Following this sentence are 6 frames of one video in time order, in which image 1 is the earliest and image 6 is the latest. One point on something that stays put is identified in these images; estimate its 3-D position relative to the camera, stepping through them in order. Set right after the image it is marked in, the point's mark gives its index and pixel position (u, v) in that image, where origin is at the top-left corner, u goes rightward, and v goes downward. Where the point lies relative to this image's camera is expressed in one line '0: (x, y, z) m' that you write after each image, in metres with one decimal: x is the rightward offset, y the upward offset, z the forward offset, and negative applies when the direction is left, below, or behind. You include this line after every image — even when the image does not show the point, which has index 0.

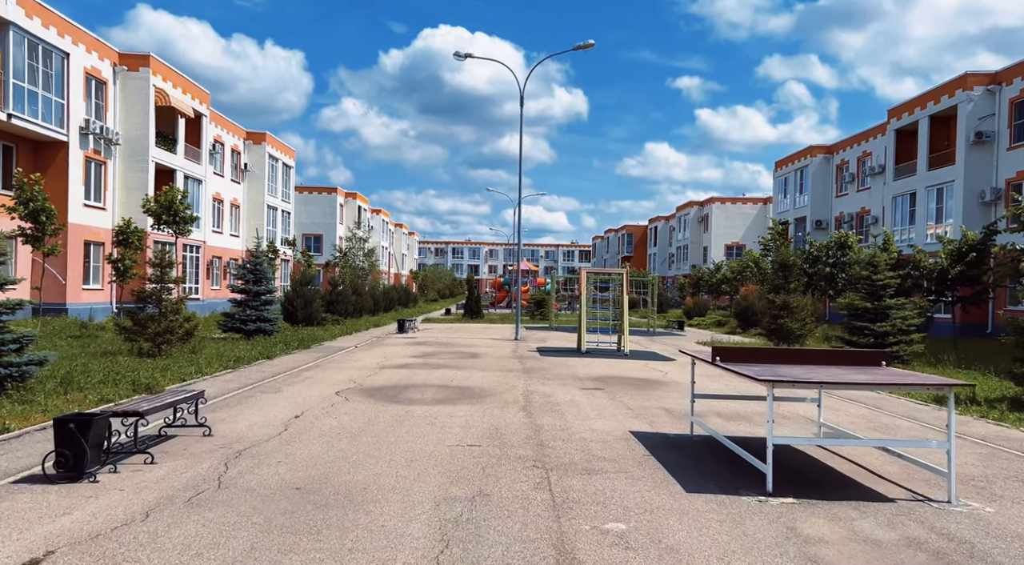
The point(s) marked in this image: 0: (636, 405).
0: (+1.8, -1.8, +10.0) m
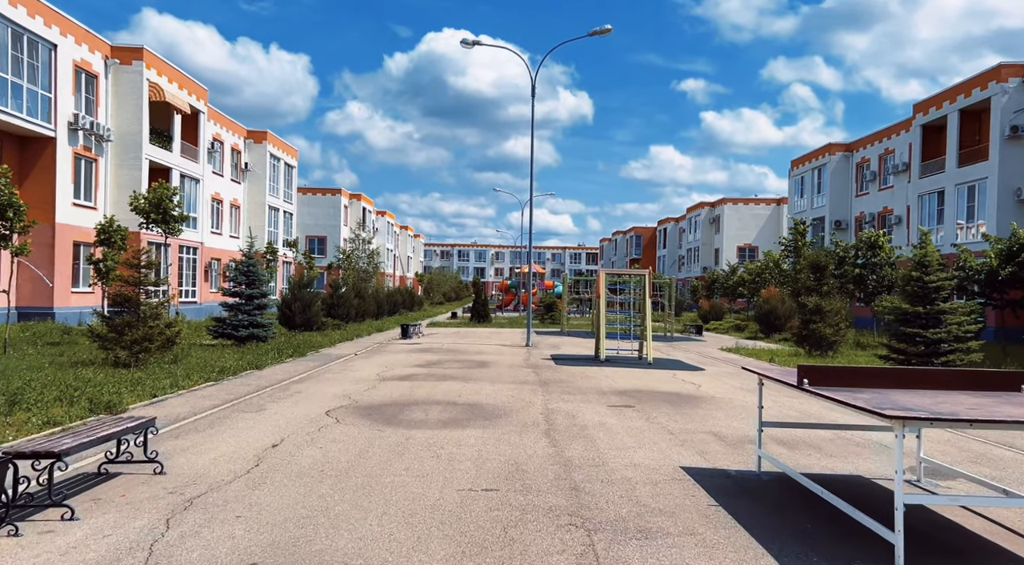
0: (+2.1, -1.8, +8.5) m
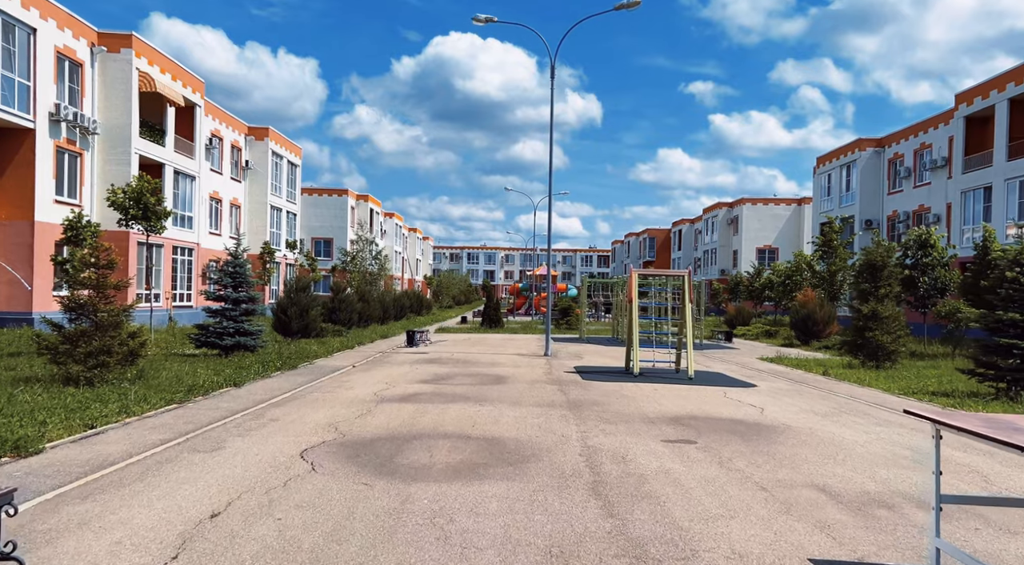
0: (+2.4, -1.8, +6.3) m
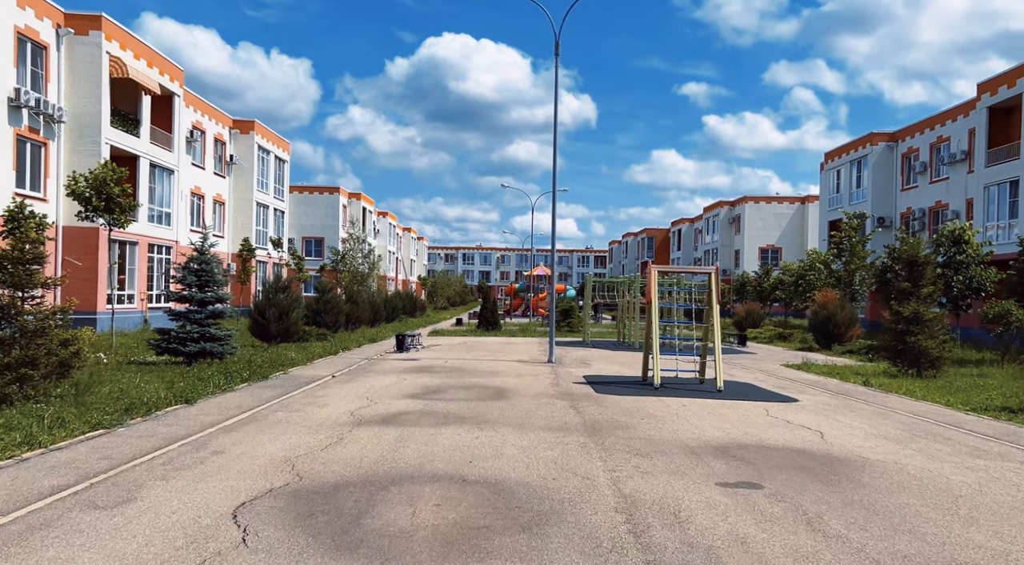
0: (+2.5, -1.8, +4.4) m
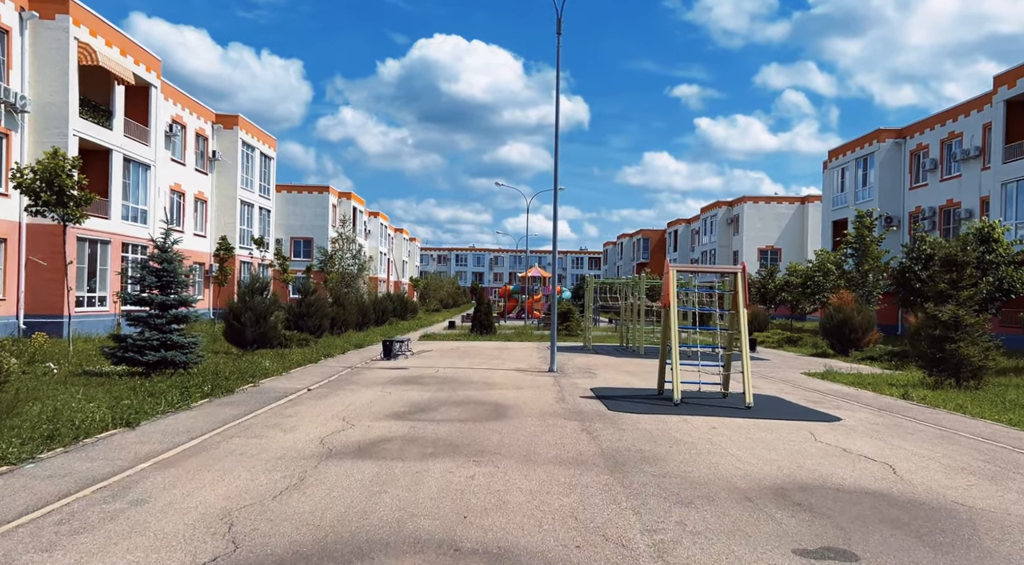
0: (+2.6, -1.8, +2.9) m
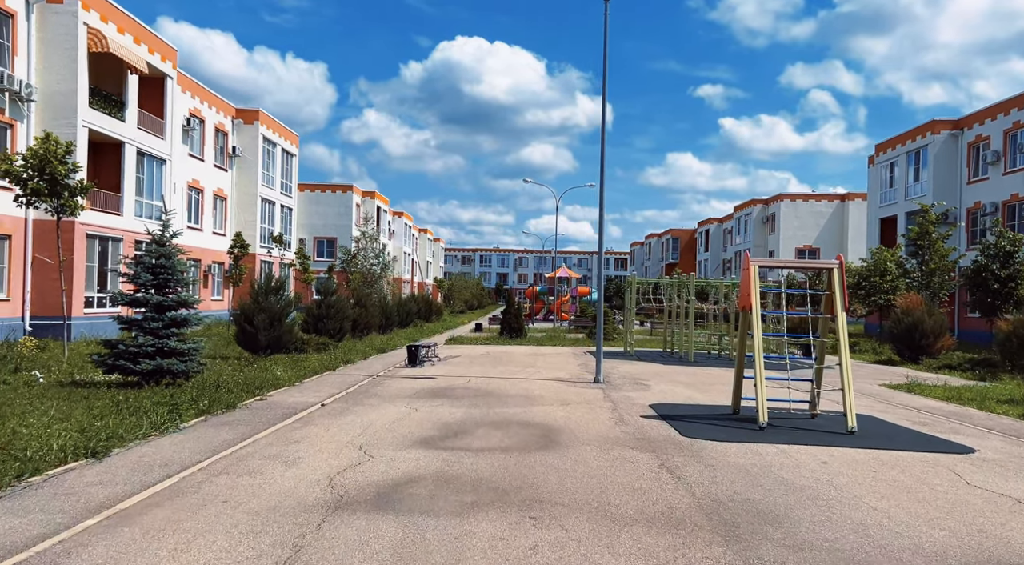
0: (+3.0, -1.7, +0.9) m
